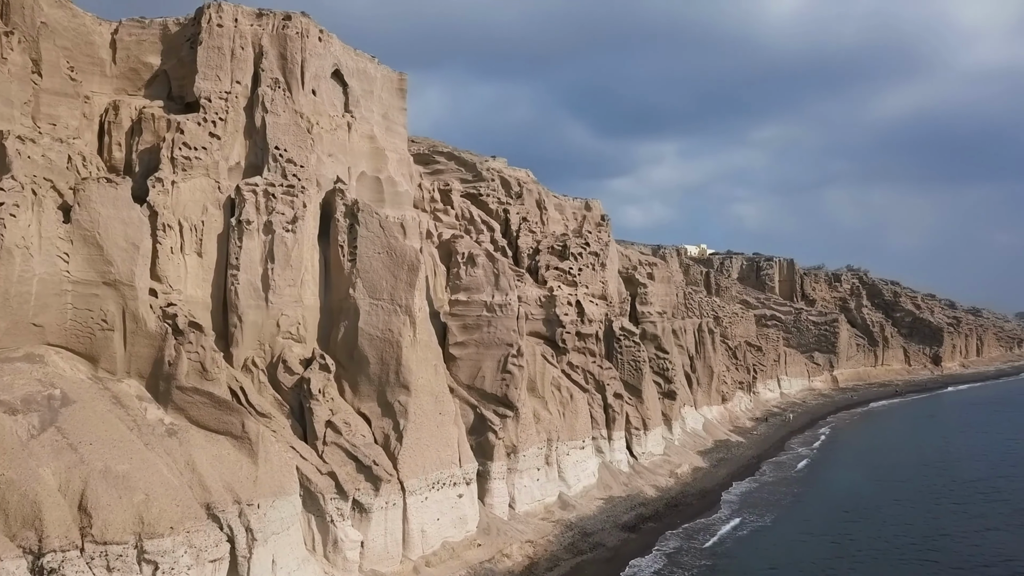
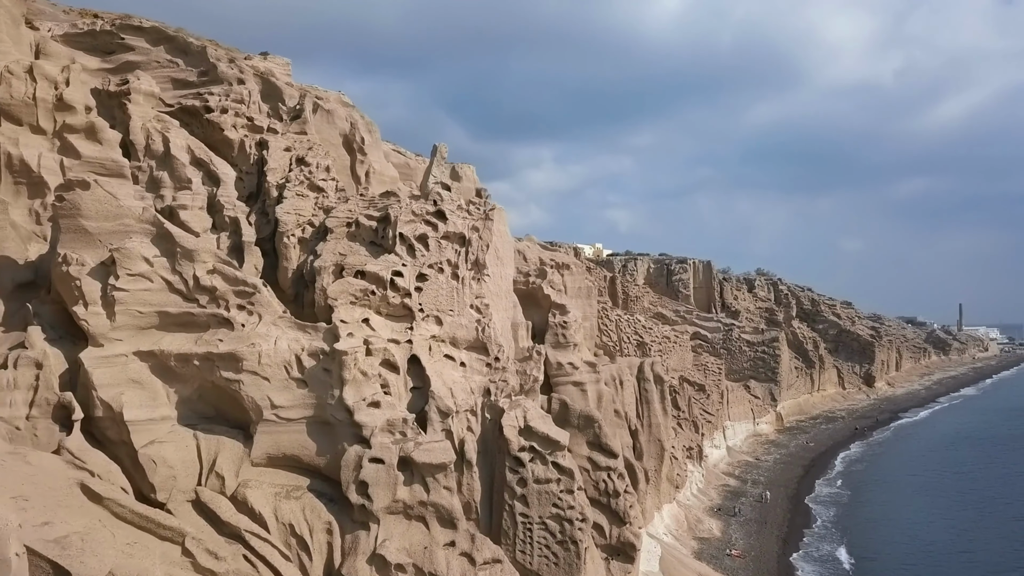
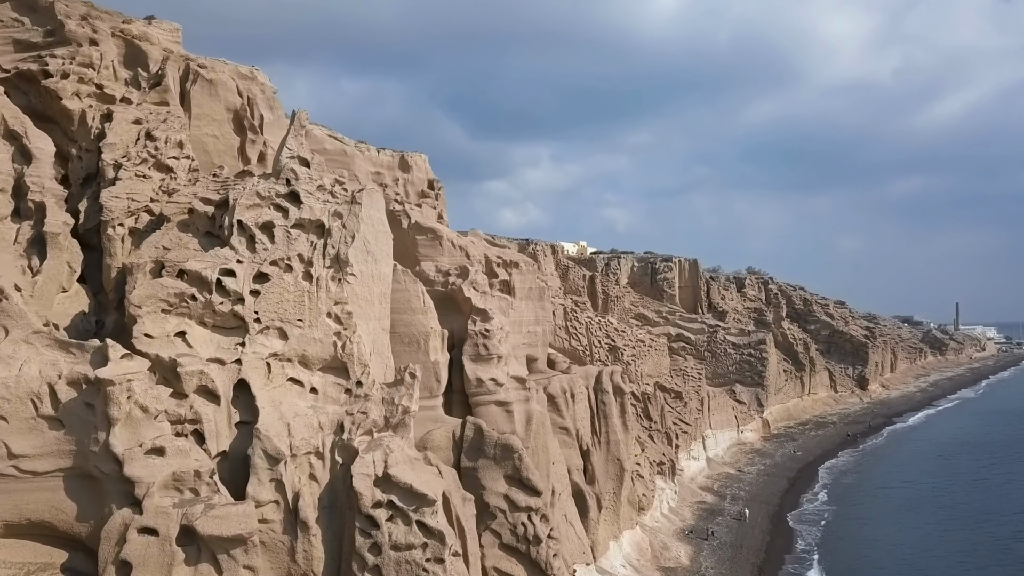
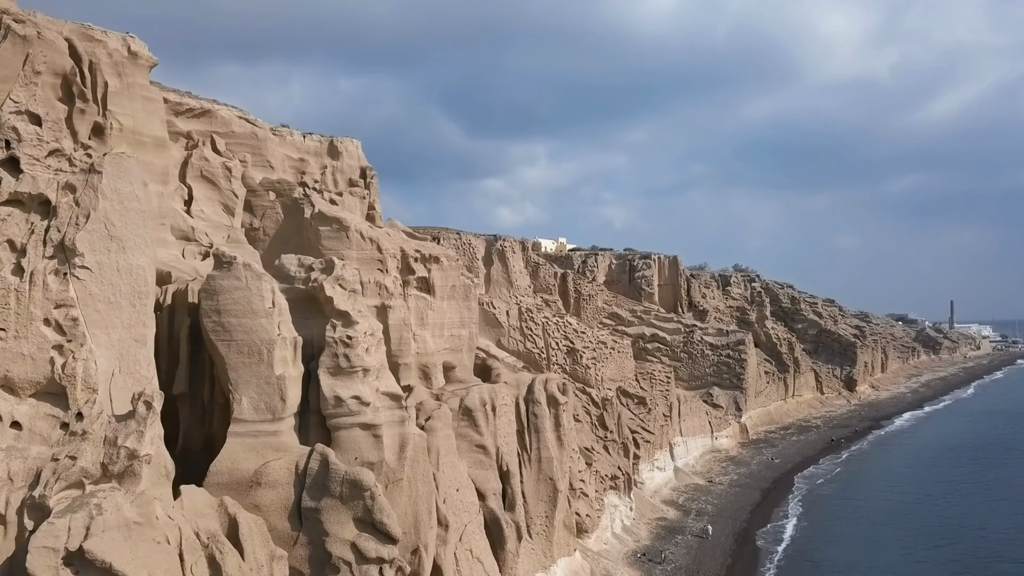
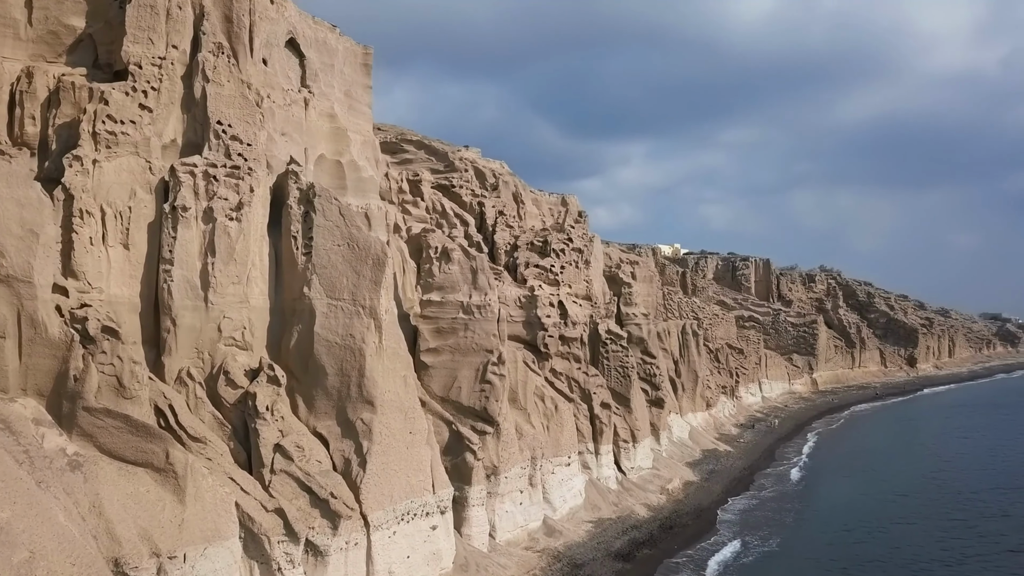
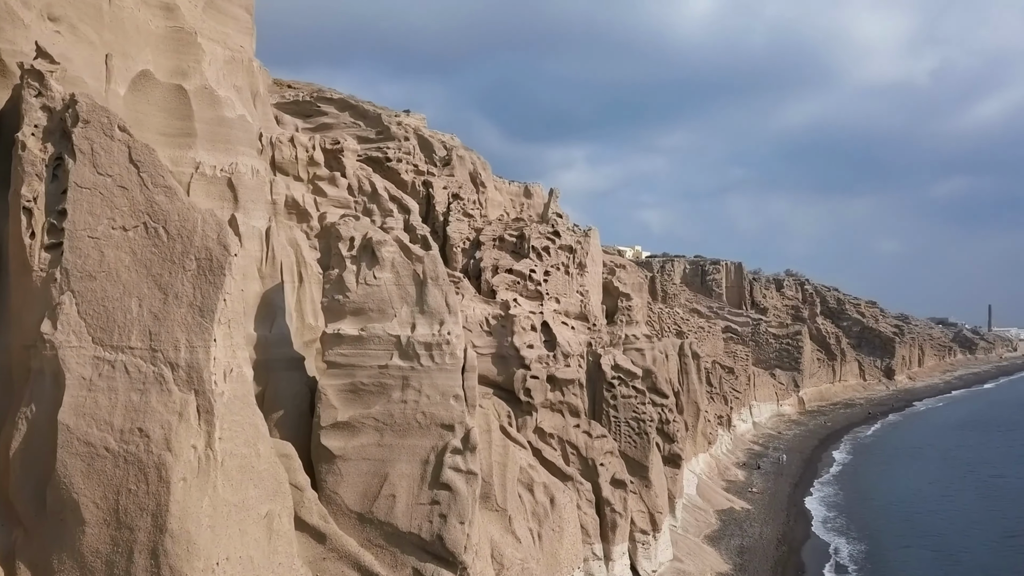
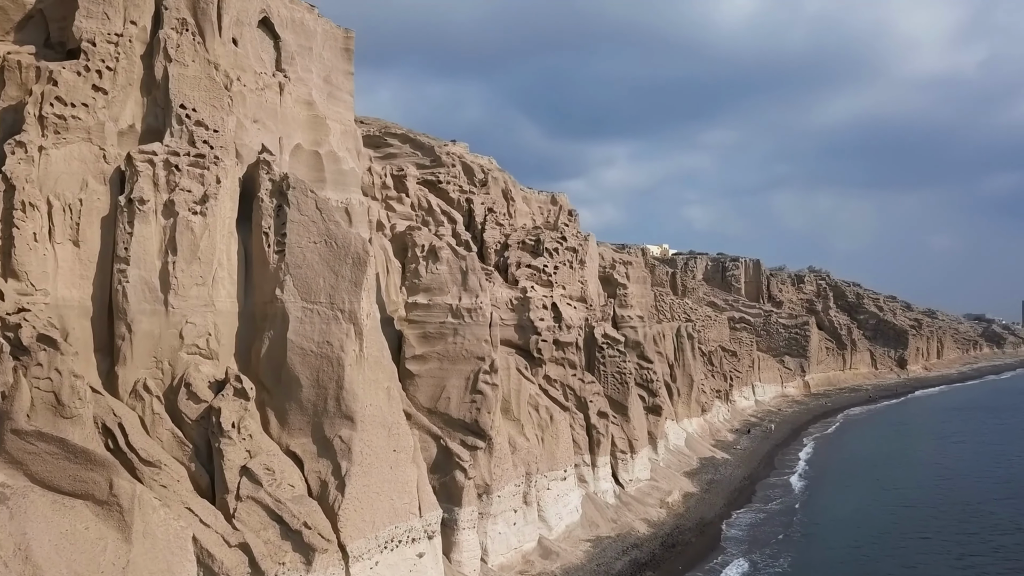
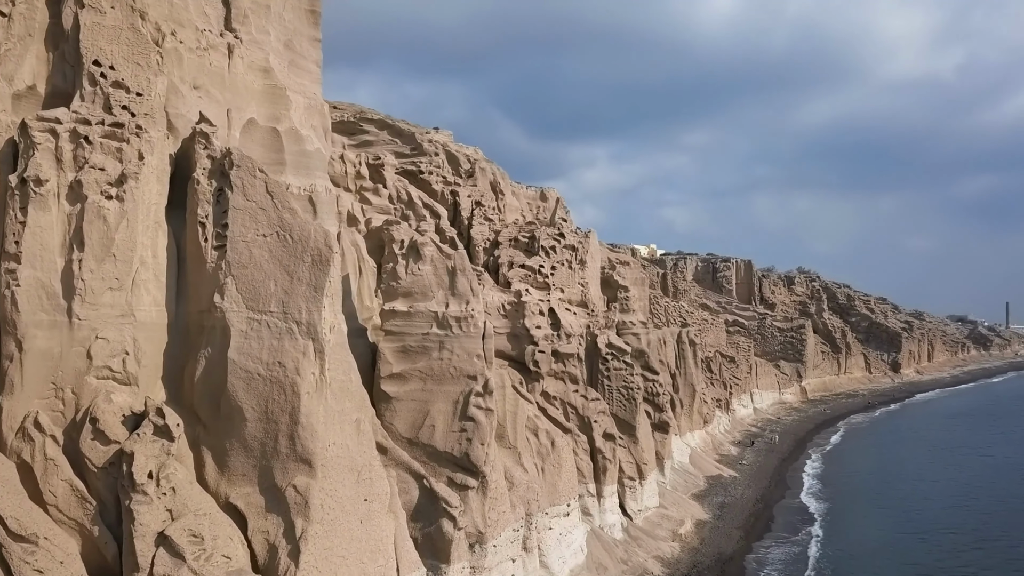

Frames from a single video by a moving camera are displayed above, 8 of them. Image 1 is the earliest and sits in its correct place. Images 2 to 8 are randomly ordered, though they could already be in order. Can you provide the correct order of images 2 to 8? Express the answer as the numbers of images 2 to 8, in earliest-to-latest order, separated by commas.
5, 7, 8, 6, 2, 3, 4
